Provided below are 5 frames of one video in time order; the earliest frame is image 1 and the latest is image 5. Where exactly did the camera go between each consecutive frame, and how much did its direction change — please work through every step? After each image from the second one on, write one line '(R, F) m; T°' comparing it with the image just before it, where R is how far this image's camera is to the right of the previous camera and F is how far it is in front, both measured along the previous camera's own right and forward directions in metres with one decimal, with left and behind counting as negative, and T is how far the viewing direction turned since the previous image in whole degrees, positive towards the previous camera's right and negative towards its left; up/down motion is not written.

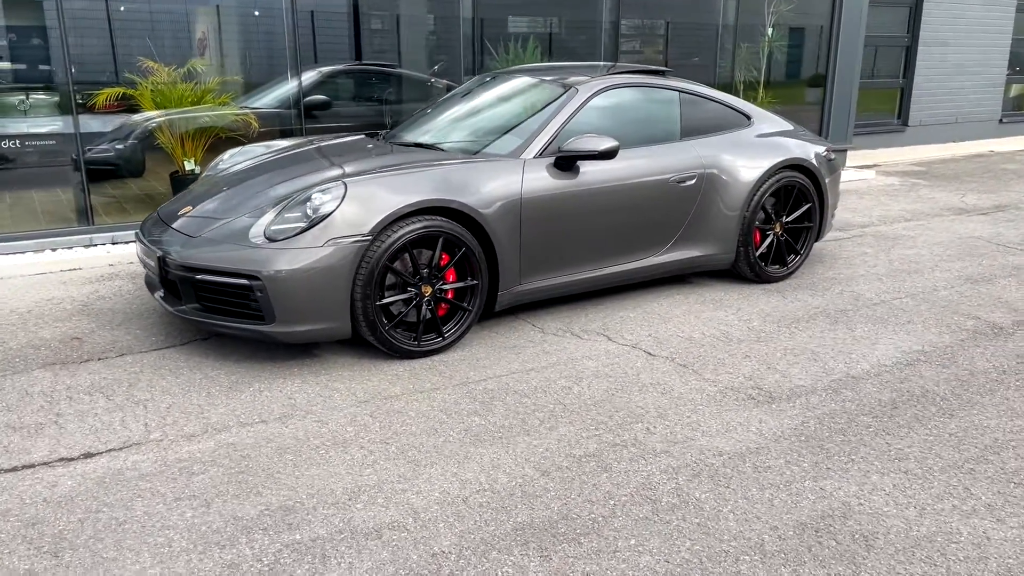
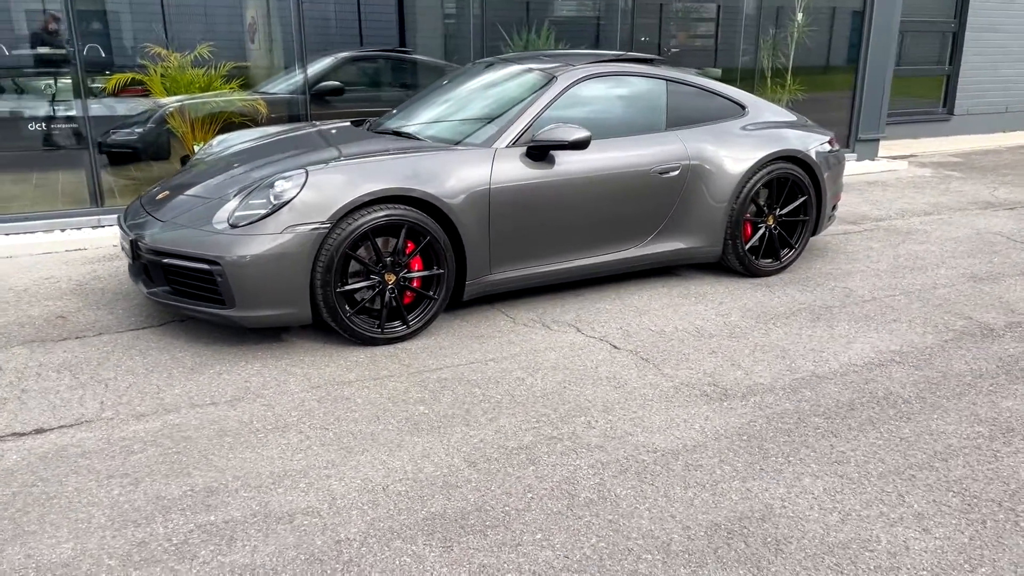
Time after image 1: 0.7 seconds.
(+0.4, 0.0) m; -4°
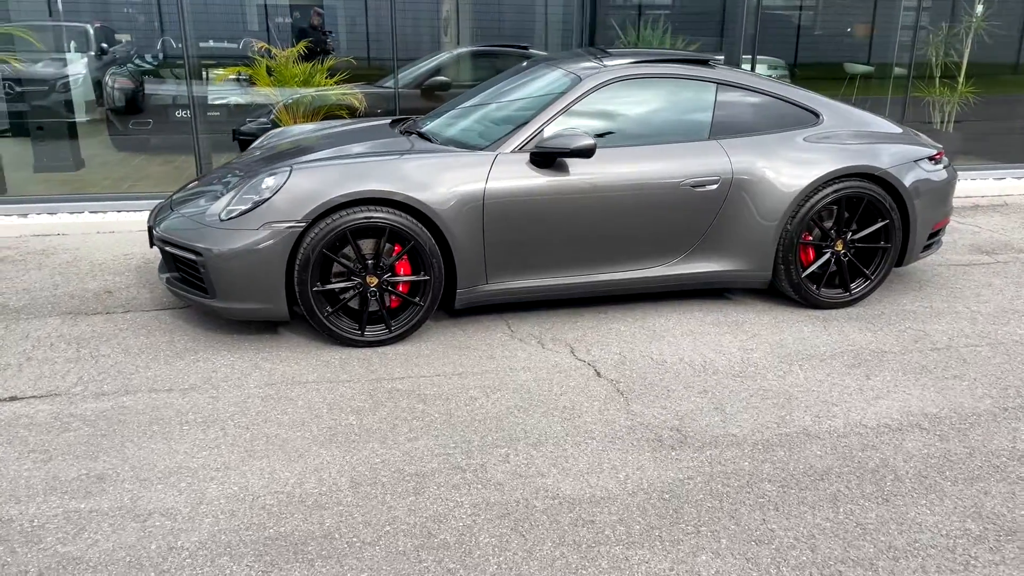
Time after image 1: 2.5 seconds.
(+1.0, +0.3) m; -14°
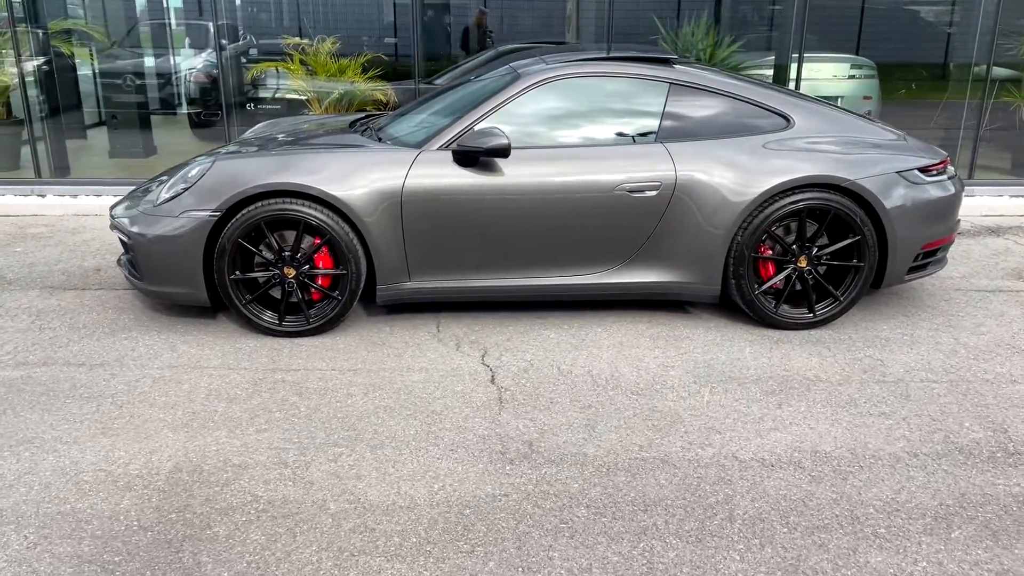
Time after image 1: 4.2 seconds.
(+1.1, +0.2) m; -10°
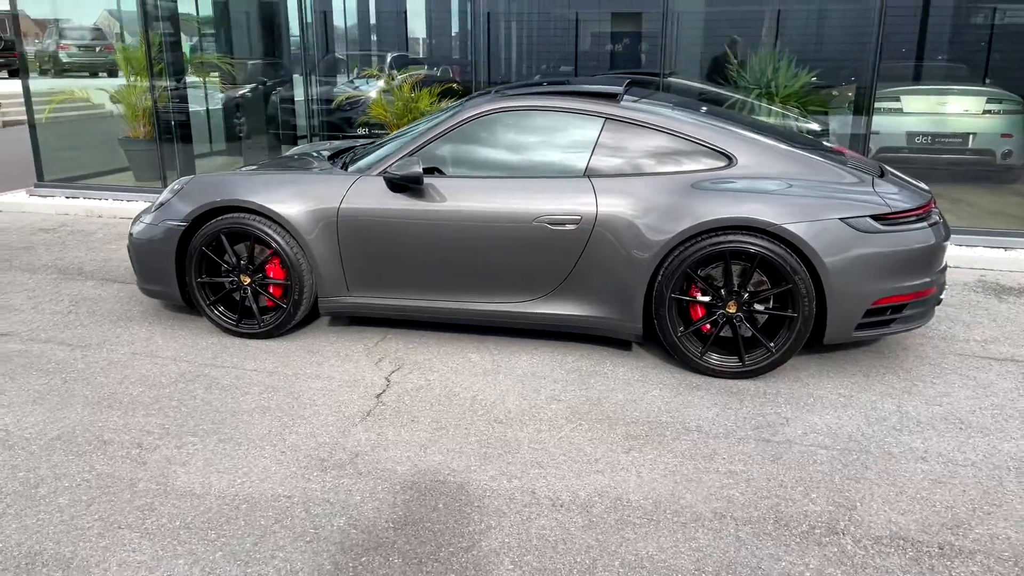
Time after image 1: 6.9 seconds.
(+1.5, +0.1) m; -15°
